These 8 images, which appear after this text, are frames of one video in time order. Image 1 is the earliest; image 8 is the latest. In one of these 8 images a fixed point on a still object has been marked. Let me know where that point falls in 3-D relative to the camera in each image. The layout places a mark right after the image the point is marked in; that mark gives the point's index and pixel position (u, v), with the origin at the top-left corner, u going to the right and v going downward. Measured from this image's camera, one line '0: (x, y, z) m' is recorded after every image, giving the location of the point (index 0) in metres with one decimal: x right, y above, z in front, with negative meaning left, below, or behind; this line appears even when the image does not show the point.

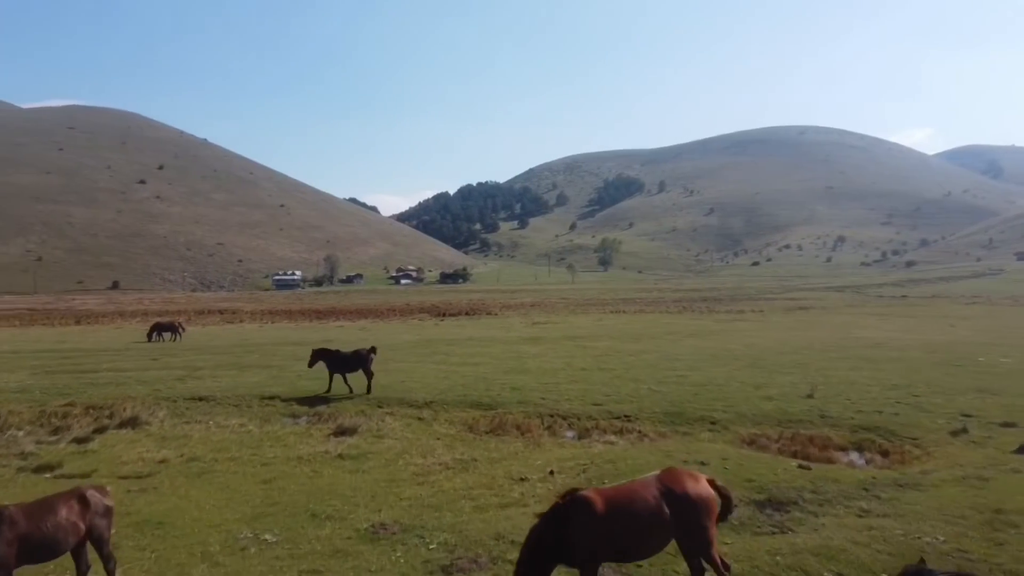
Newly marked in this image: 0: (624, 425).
0: (+2.0, -2.5, +14.9) m
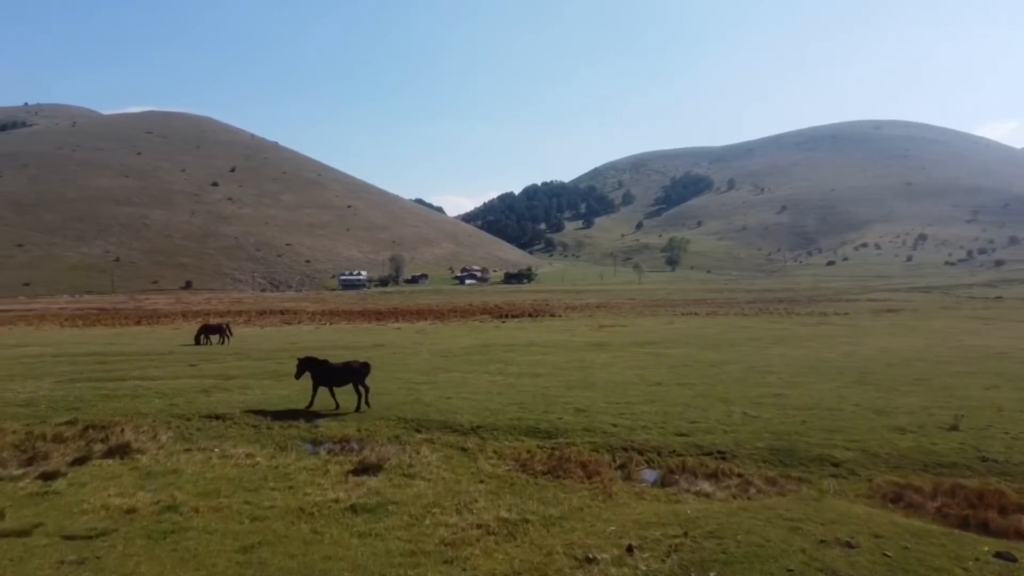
0: (+2.9, -2.5, +11.7) m
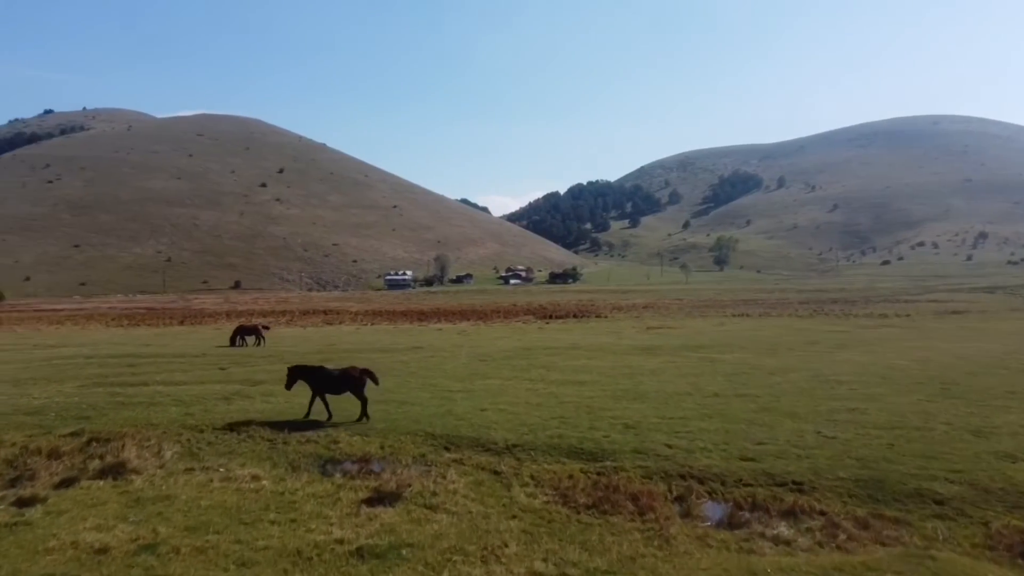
0: (+3.4, -2.6, +9.9) m
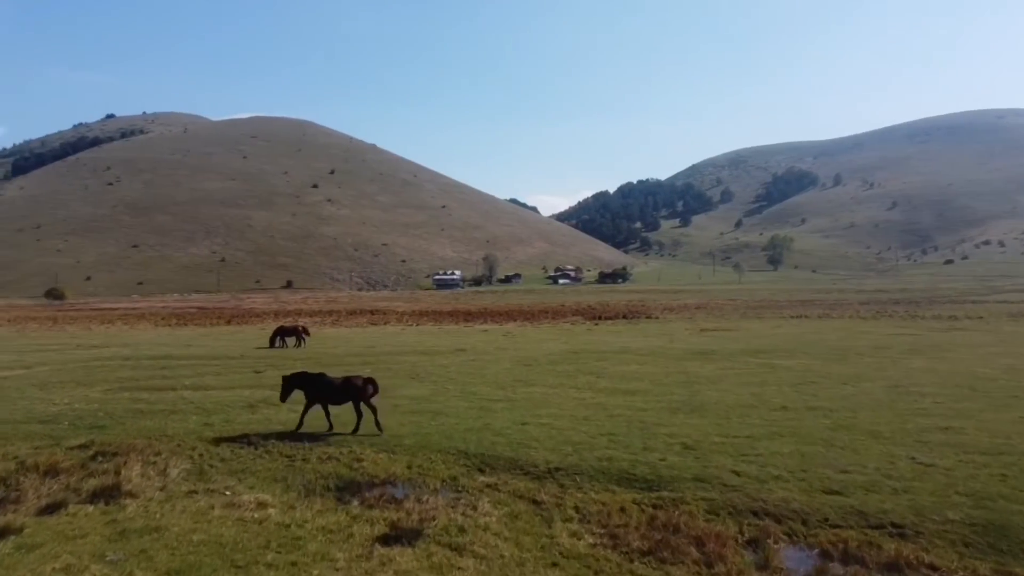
0: (+3.8, -2.6, +8.1) m
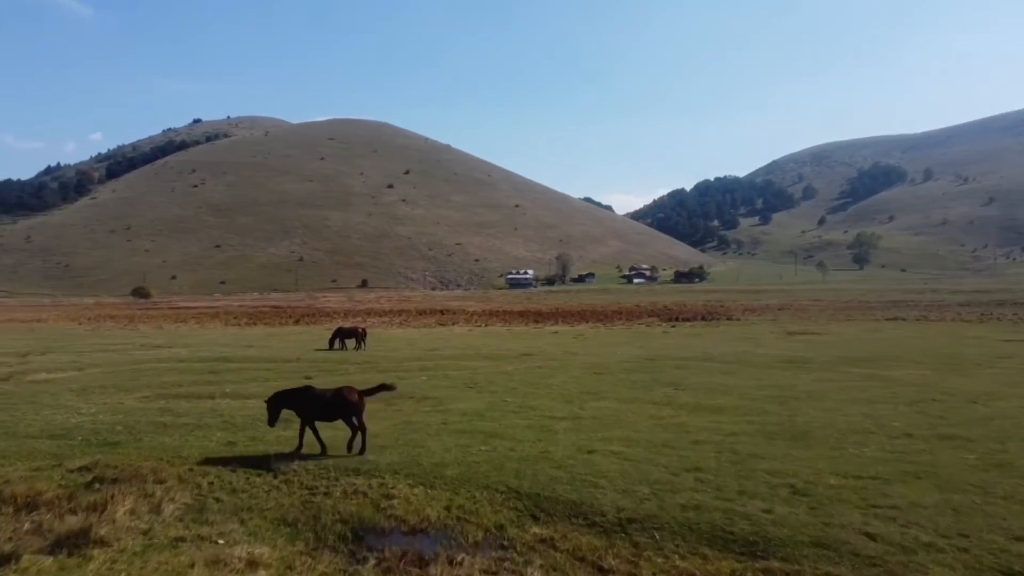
0: (+4.2, -2.6, +5.4) m
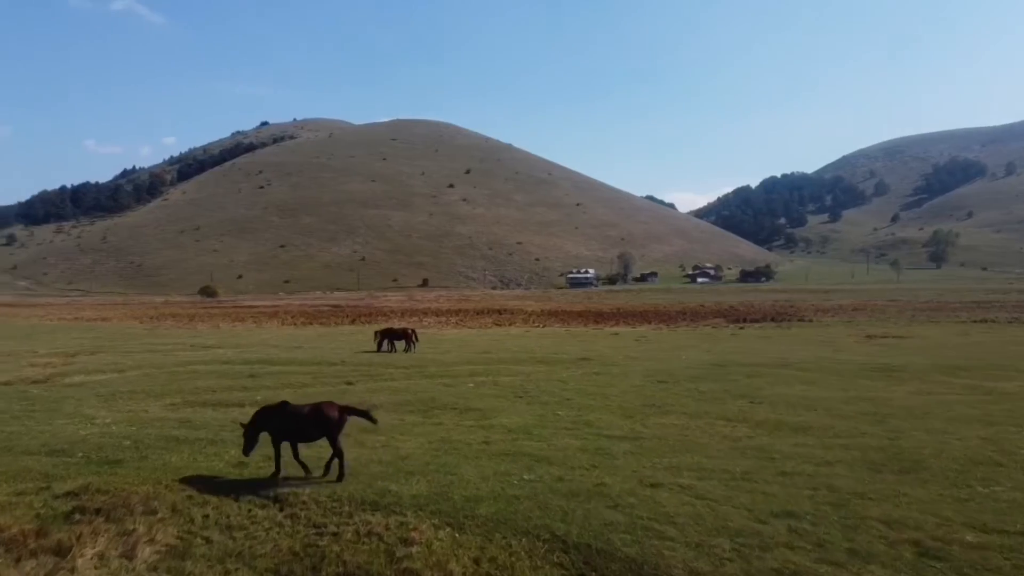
0: (+4.3, -2.6, +3.1) m
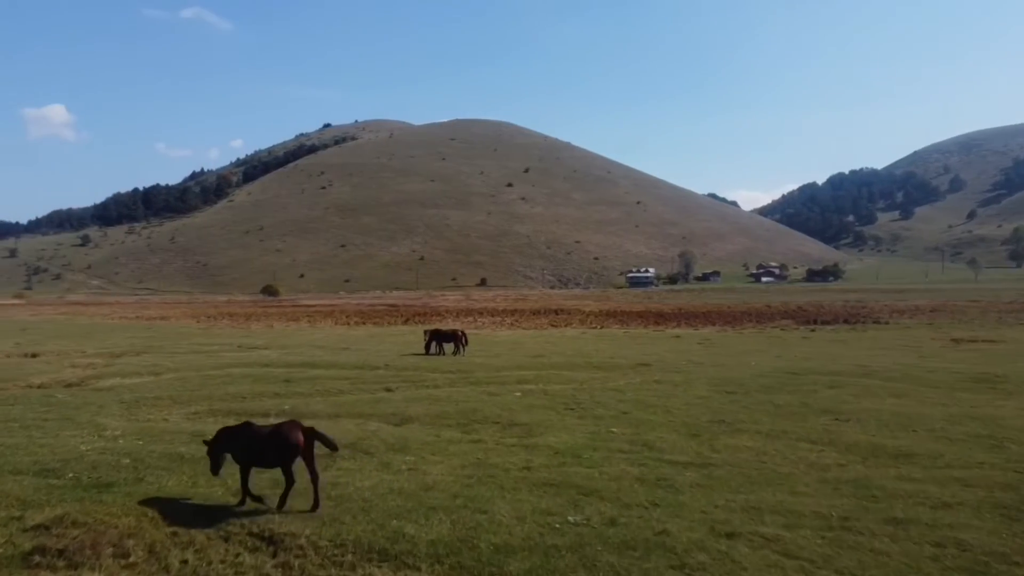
0: (+4.1, -2.6, +1.0) m
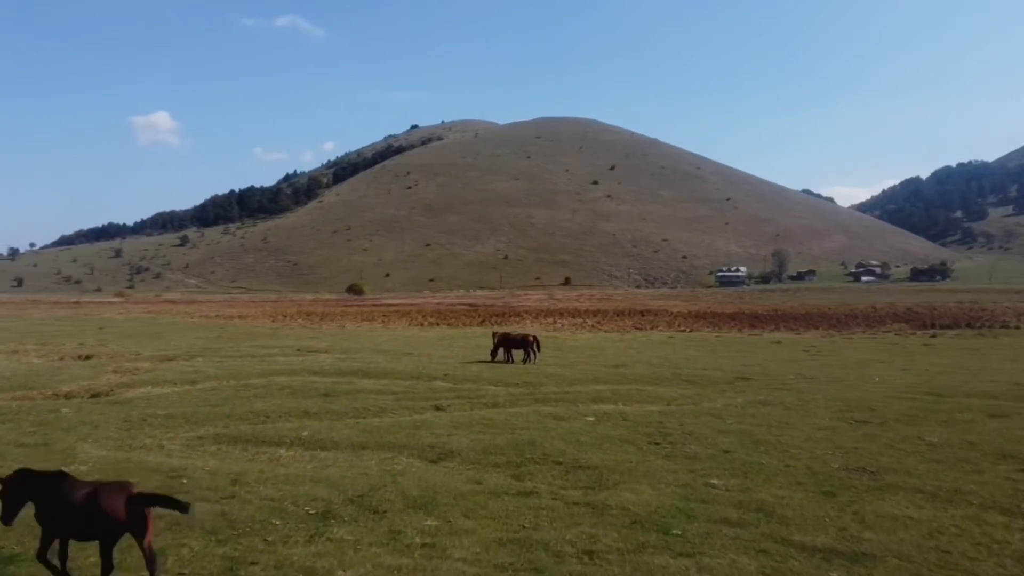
0: (+3.6, -2.7, -3.0) m
